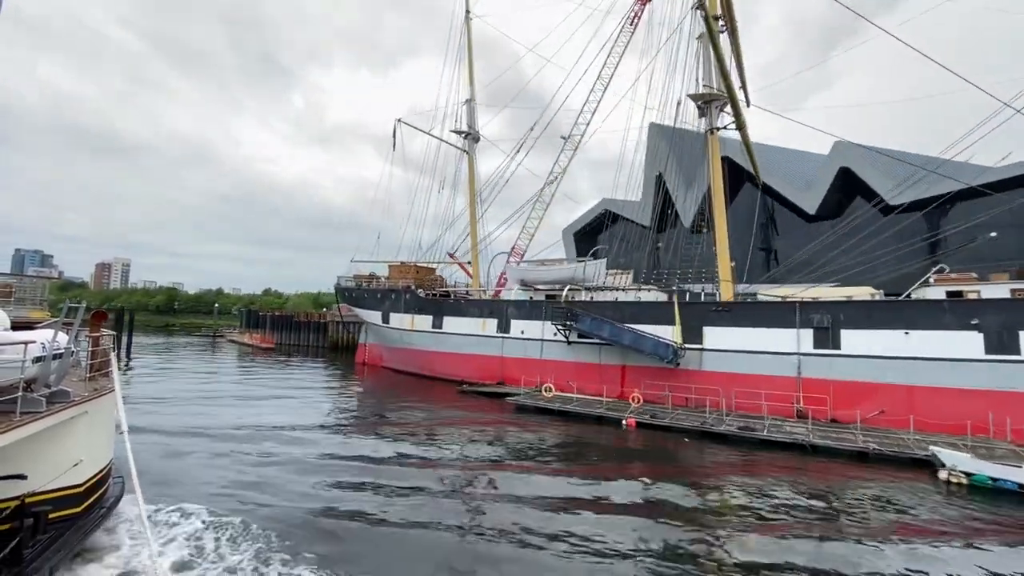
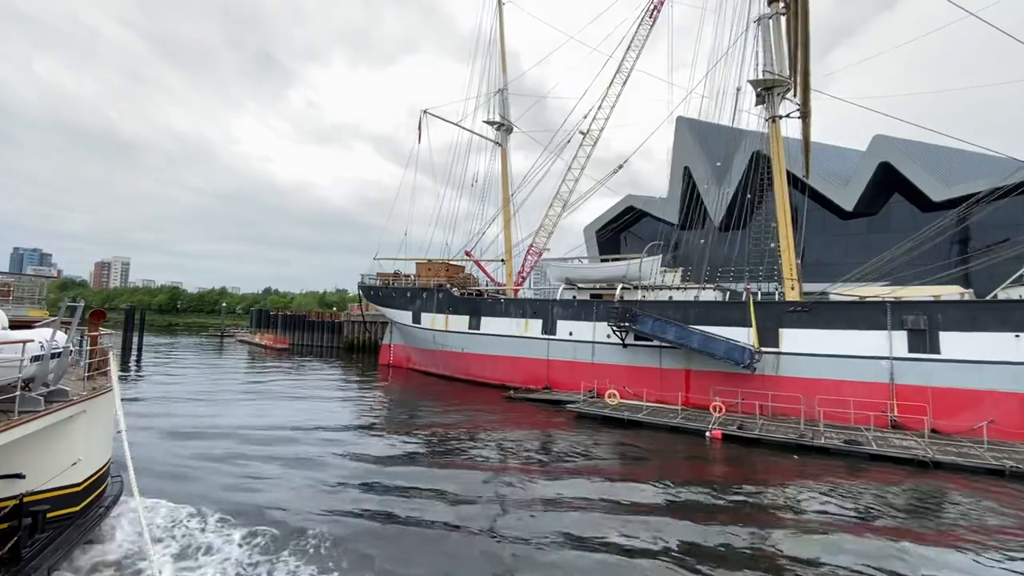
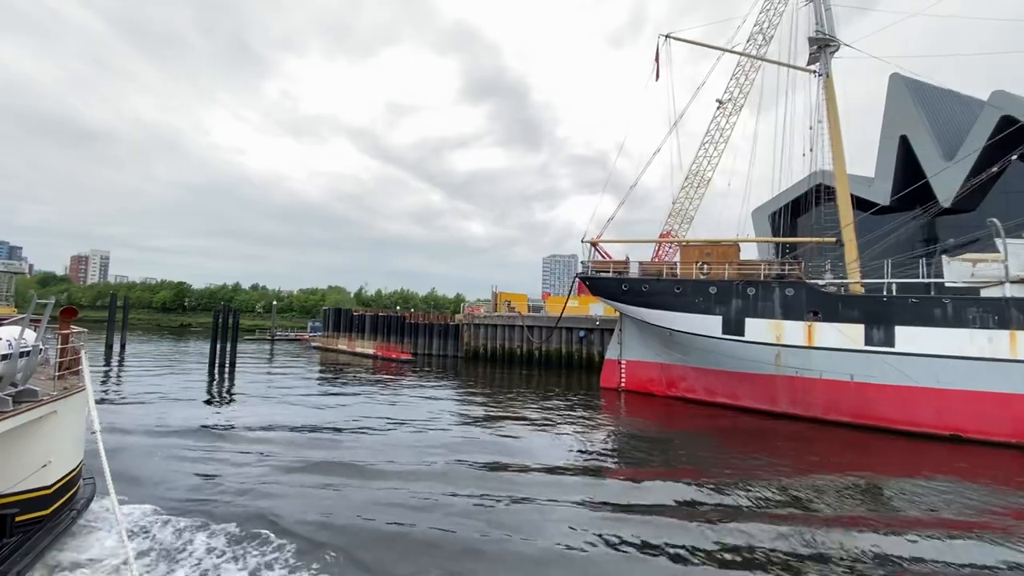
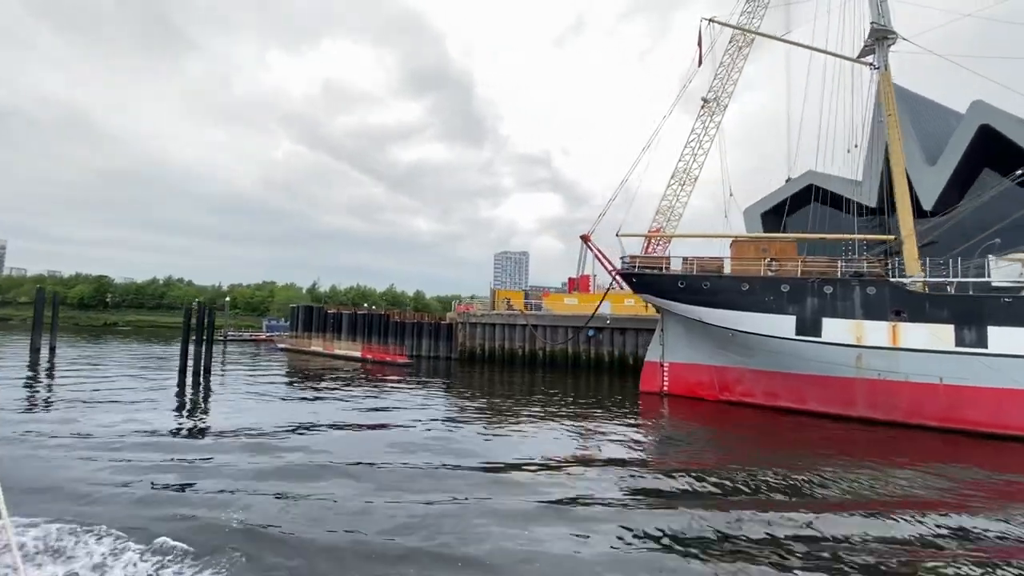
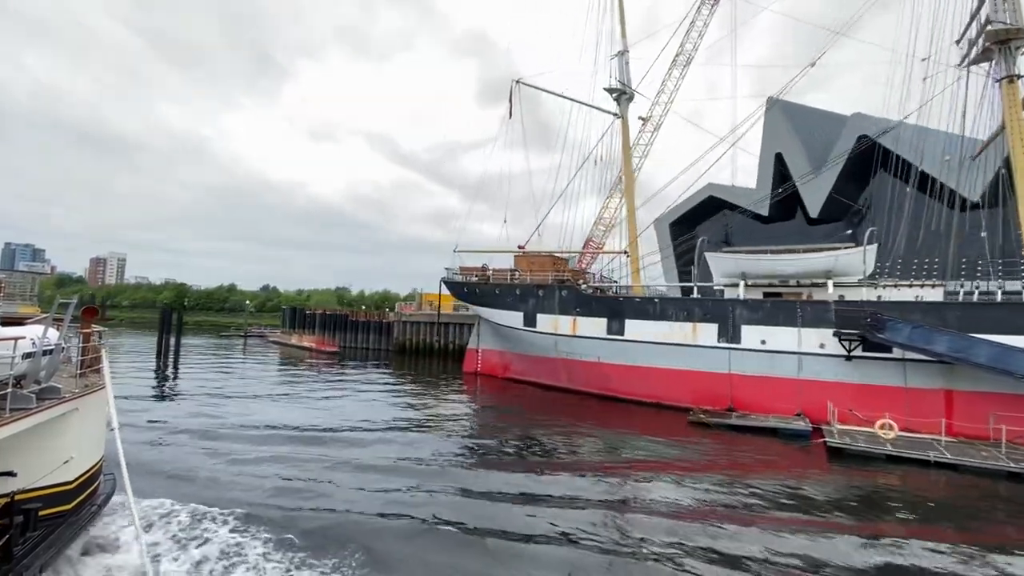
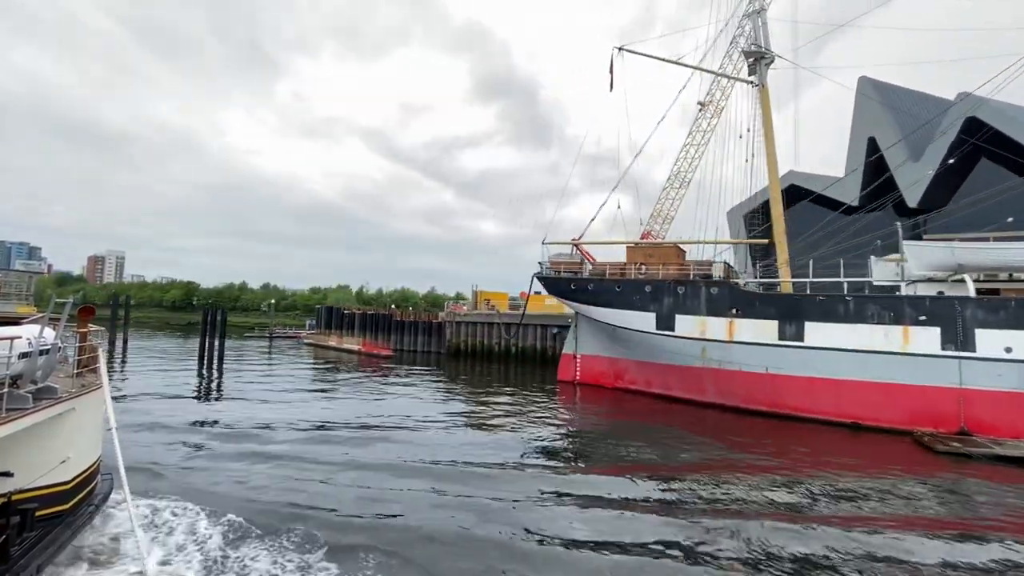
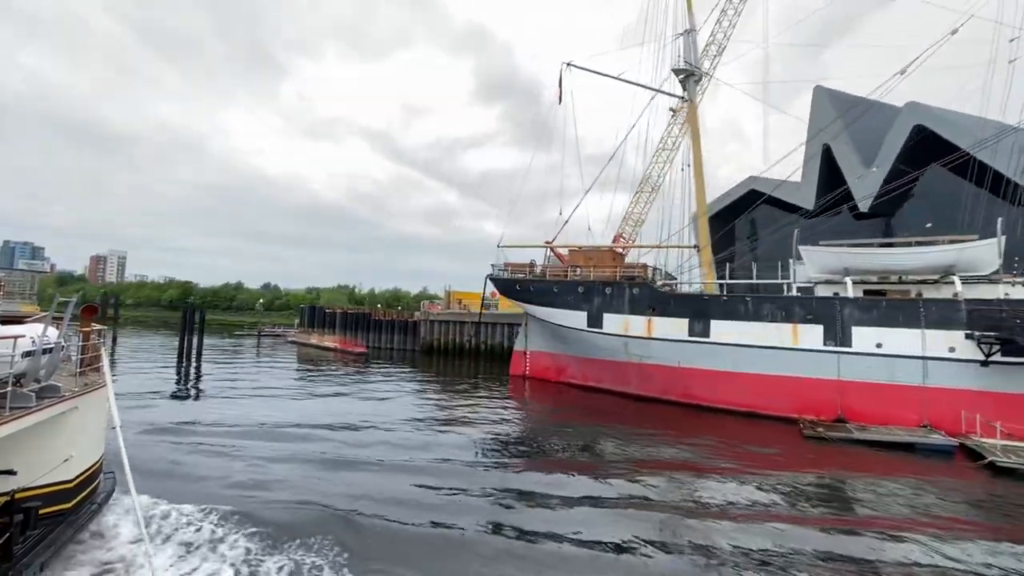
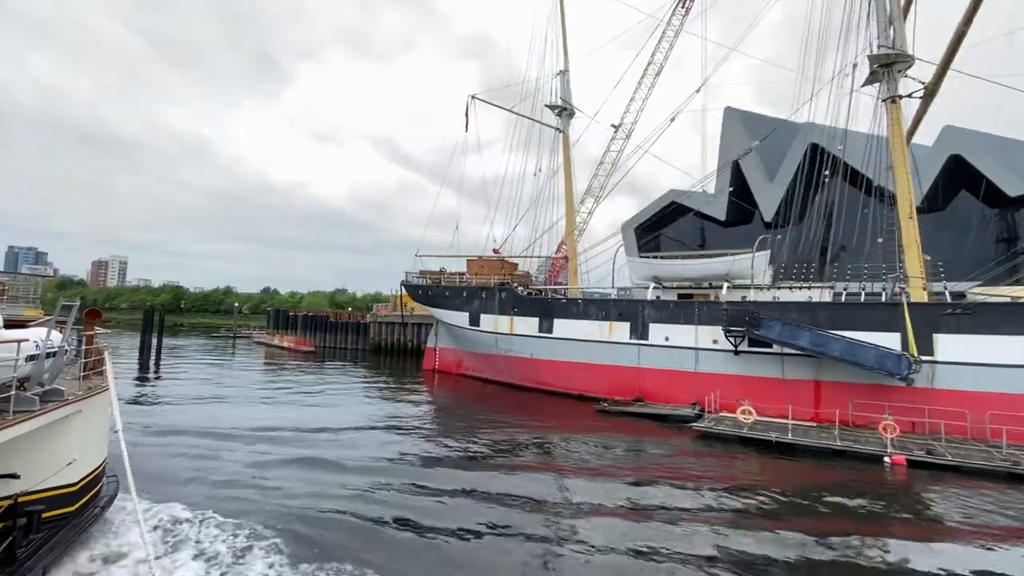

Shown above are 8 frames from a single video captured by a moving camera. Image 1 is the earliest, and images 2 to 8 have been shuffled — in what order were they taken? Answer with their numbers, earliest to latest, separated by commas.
2, 8, 5, 7, 6, 3, 4
